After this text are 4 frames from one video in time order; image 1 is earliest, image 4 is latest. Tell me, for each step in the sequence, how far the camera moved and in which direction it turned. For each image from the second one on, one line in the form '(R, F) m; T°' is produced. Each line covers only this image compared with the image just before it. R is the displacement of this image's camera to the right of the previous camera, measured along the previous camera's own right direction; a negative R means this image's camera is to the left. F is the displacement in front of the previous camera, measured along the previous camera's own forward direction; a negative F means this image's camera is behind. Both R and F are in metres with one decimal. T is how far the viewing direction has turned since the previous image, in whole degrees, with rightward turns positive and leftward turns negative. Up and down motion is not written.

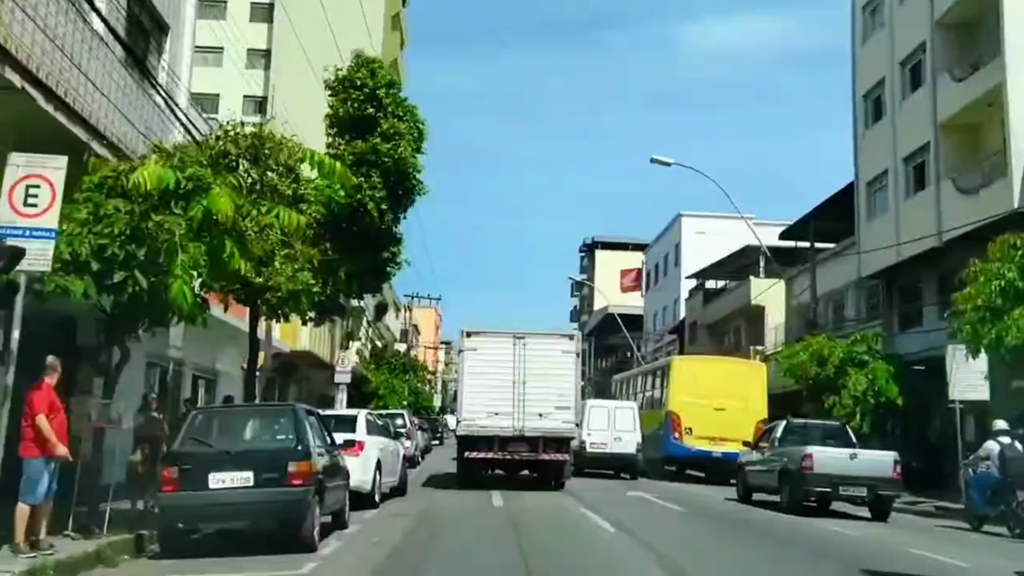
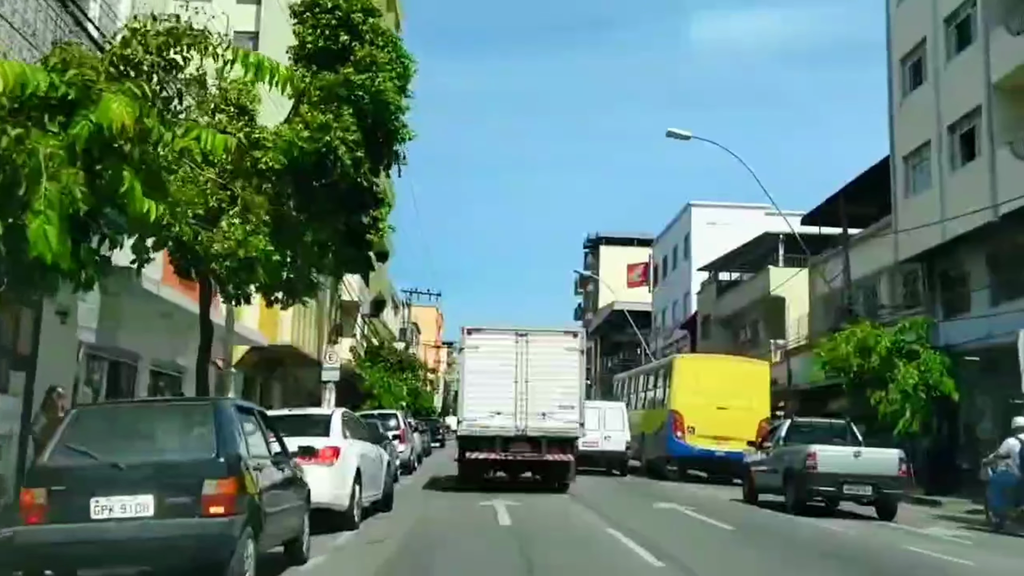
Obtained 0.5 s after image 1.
(0.0, +2.8) m; 0°
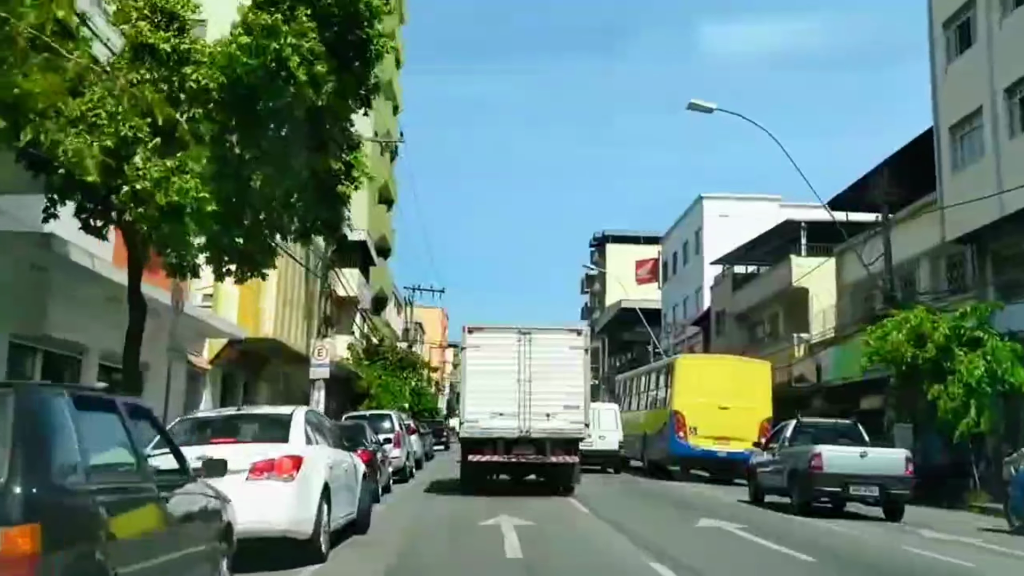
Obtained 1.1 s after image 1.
(0.0, +2.7) m; 0°
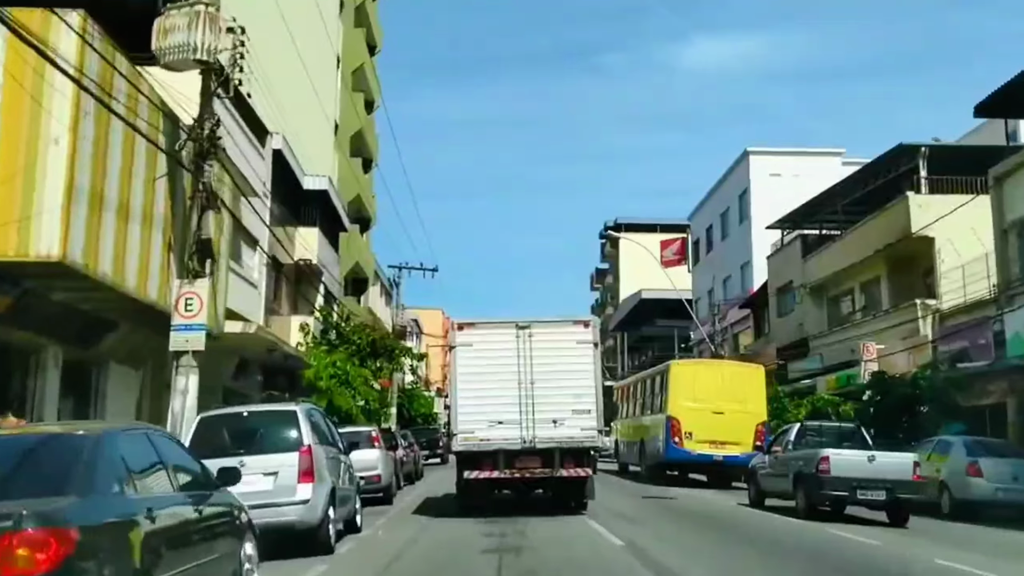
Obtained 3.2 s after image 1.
(-0.1, +11.9) m; 0°
